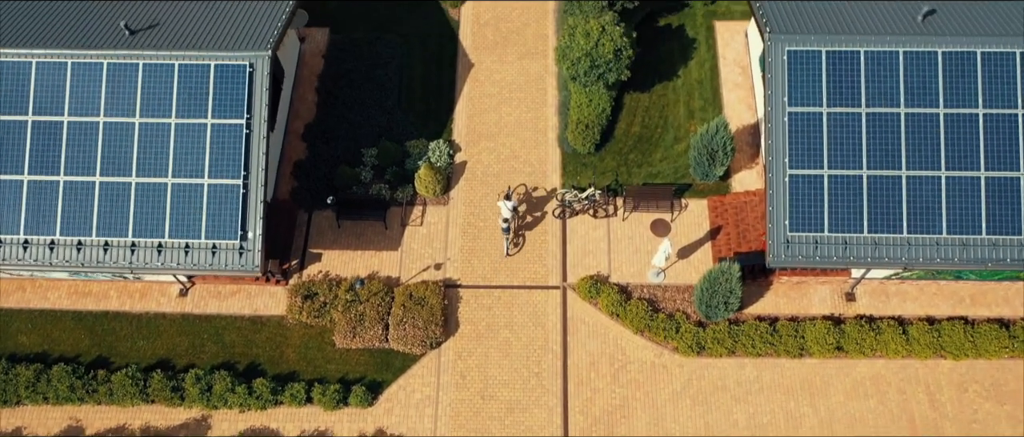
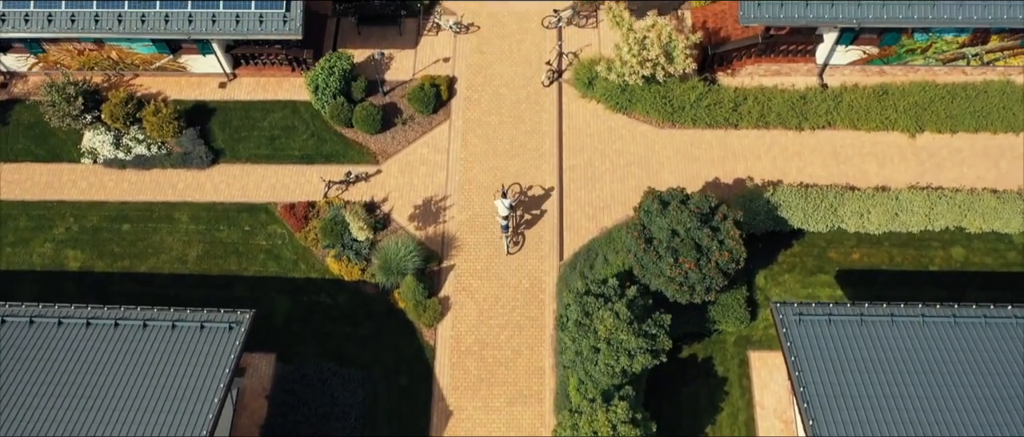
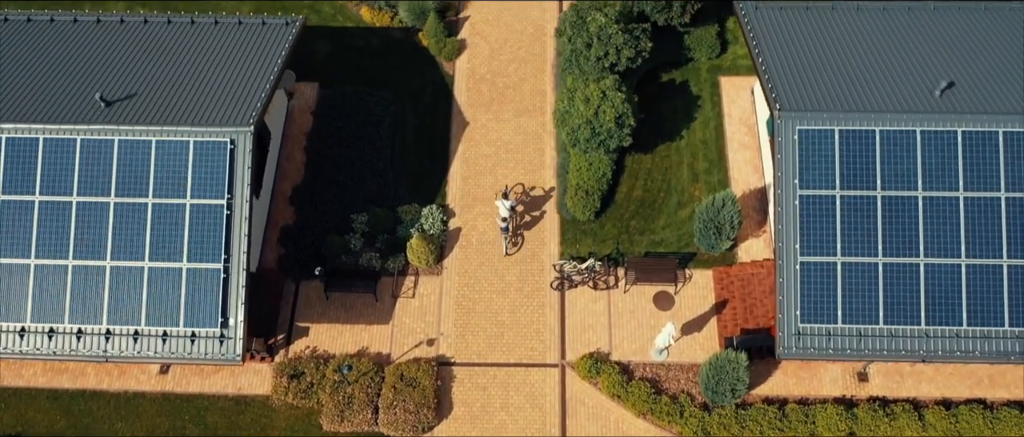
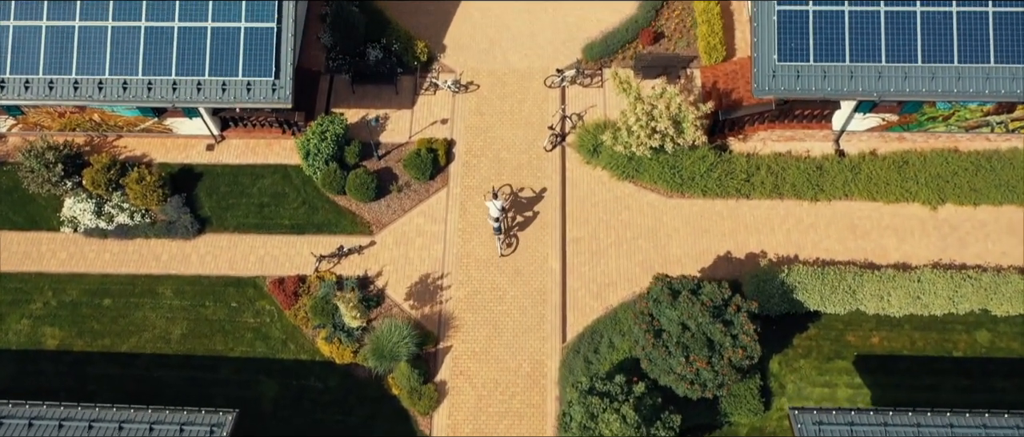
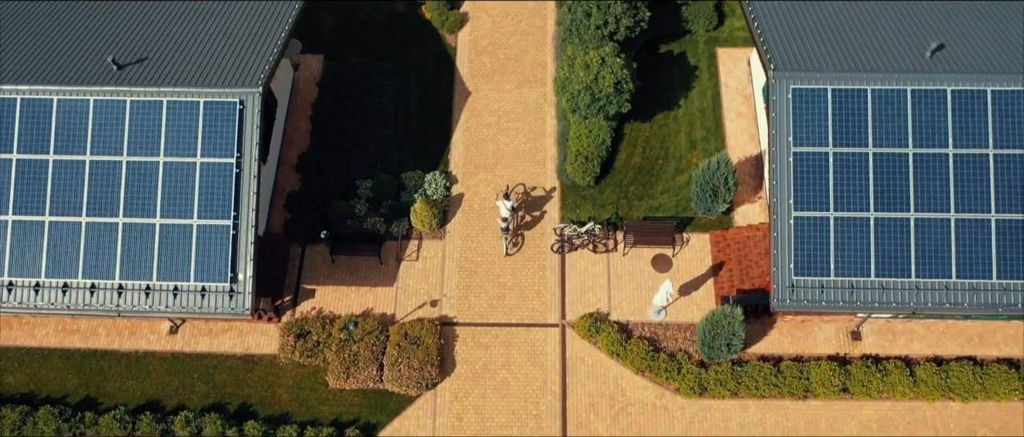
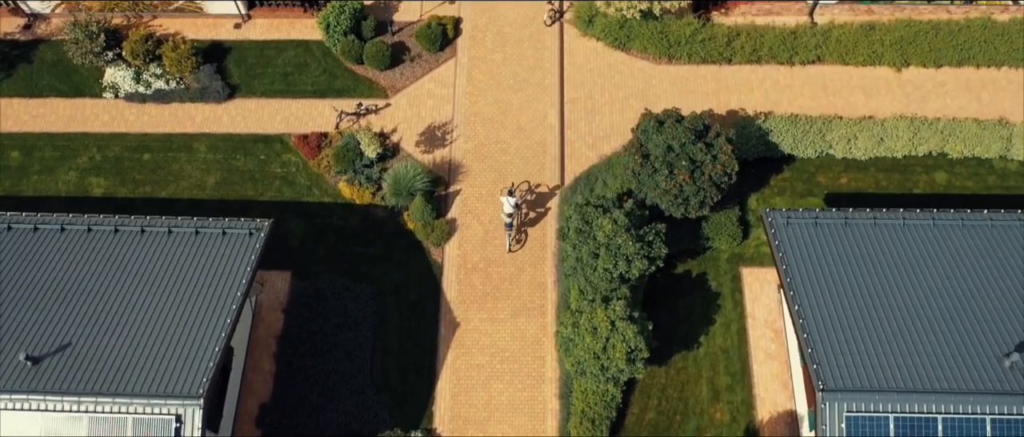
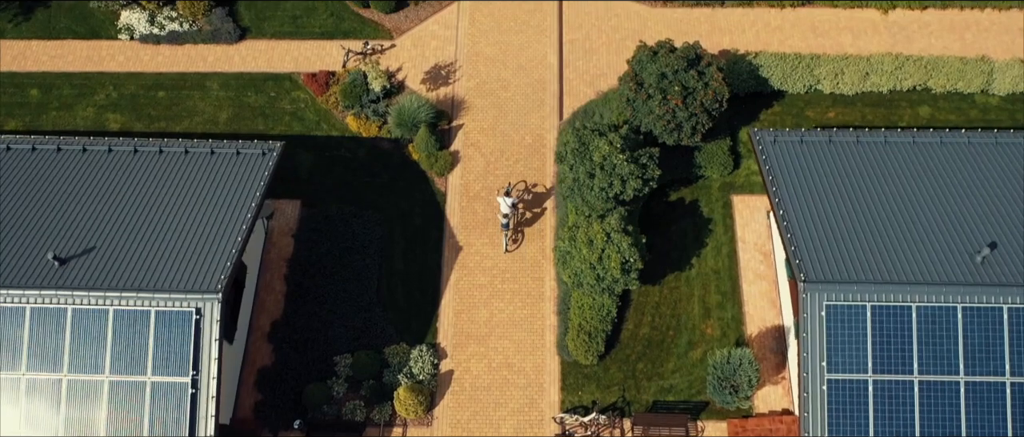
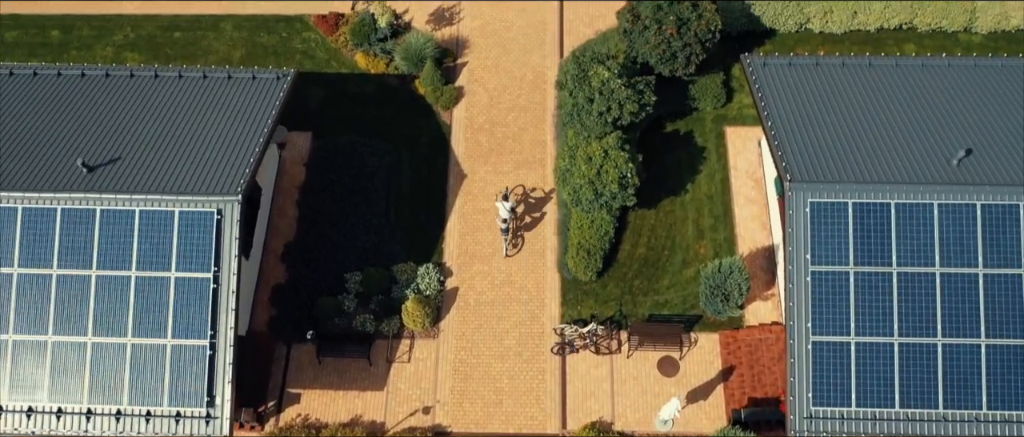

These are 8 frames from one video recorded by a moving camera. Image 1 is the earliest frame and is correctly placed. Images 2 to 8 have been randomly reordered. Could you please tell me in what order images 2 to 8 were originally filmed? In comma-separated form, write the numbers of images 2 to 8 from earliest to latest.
5, 3, 8, 7, 6, 2, 4
